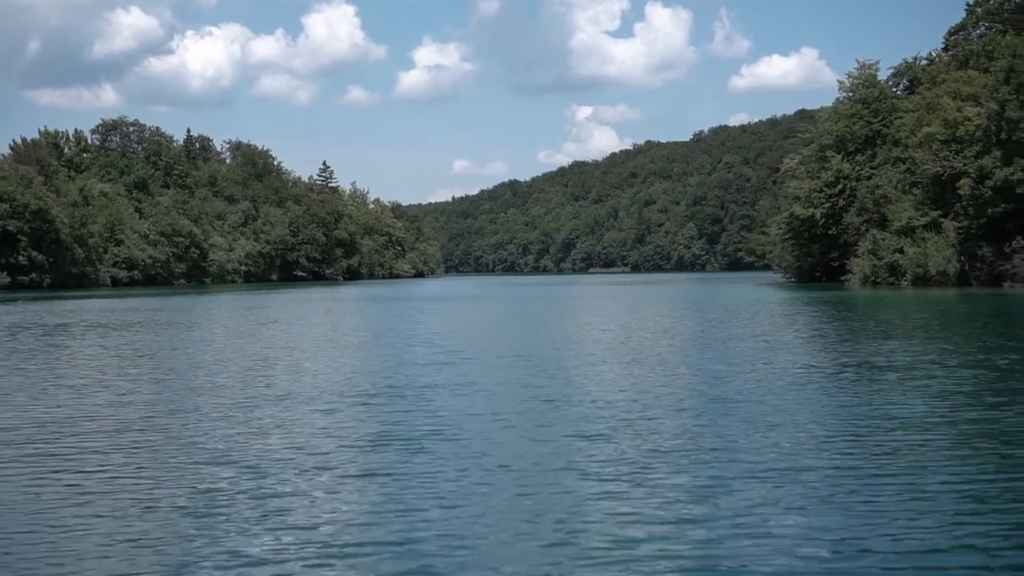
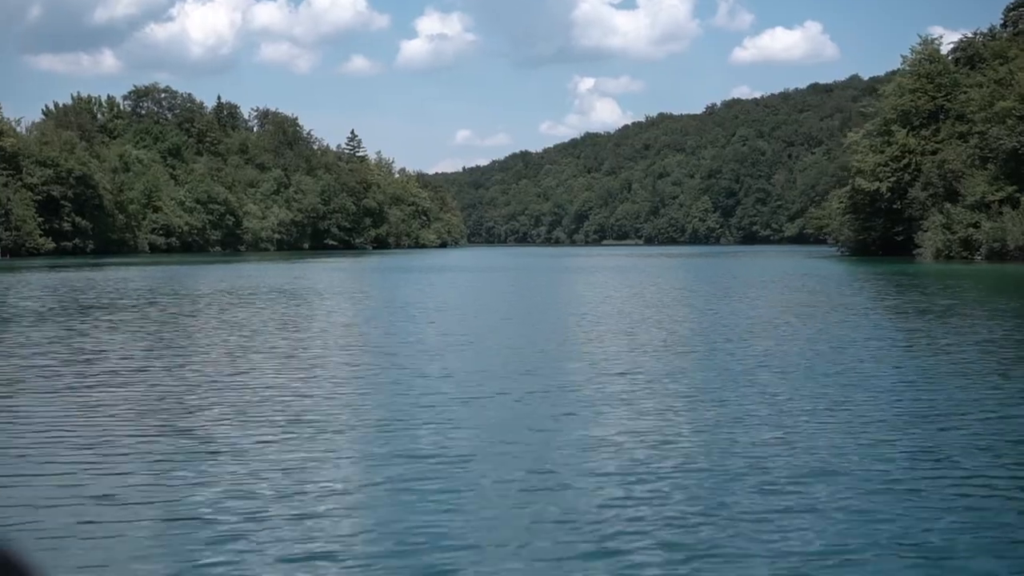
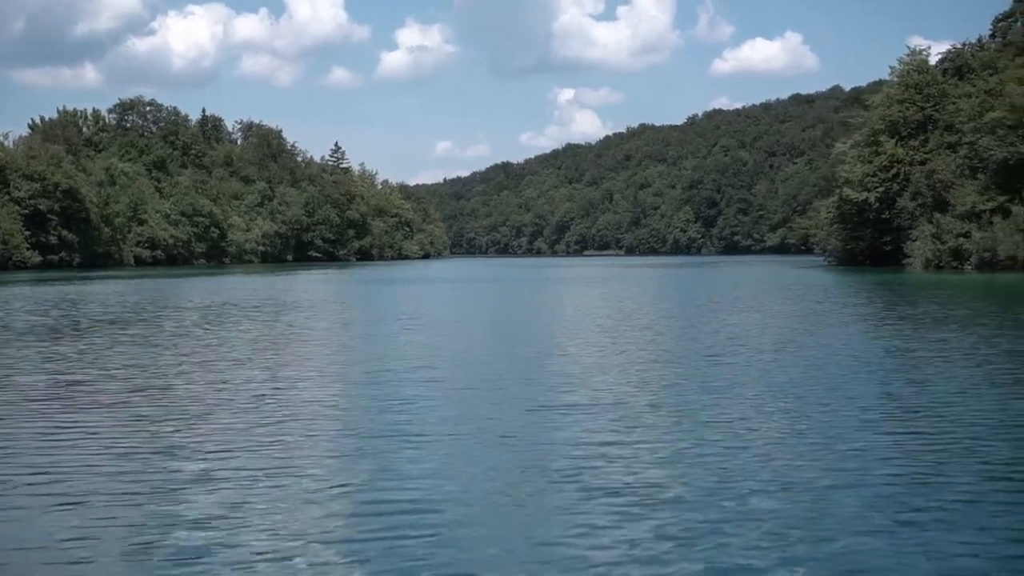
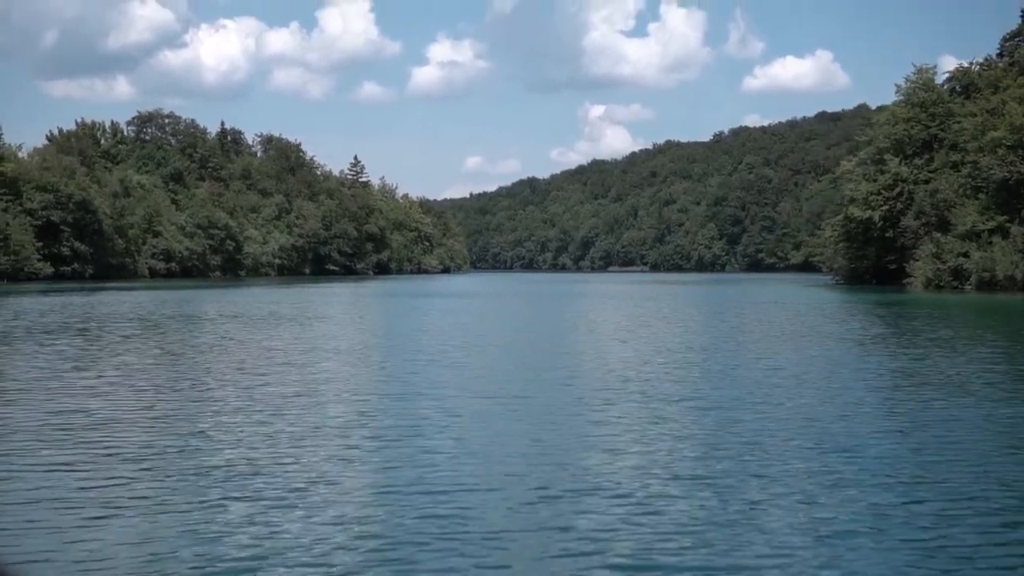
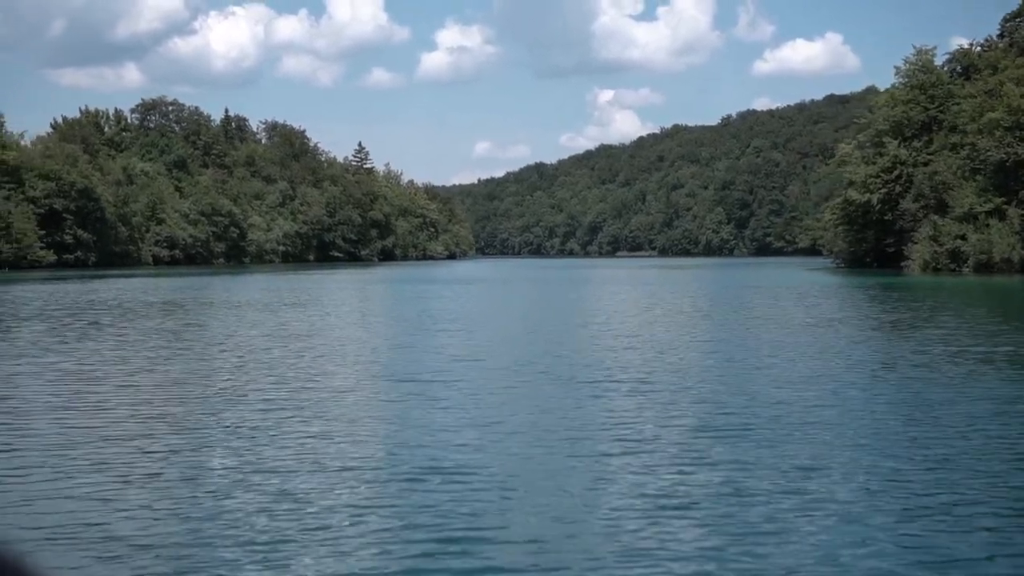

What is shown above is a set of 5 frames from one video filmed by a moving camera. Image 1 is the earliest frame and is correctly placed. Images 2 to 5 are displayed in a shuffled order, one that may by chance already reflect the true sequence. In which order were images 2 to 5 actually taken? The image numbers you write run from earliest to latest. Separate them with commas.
5, 4, 2, 3
